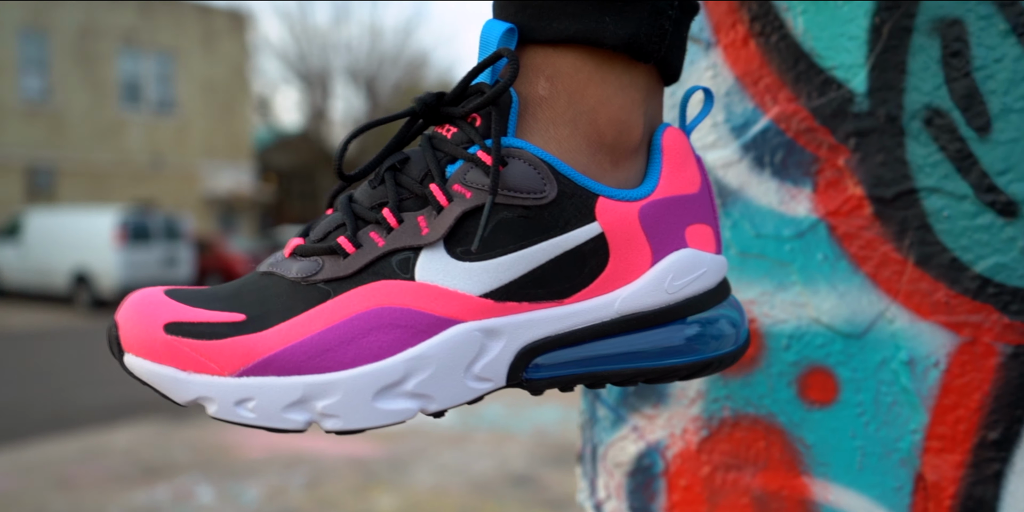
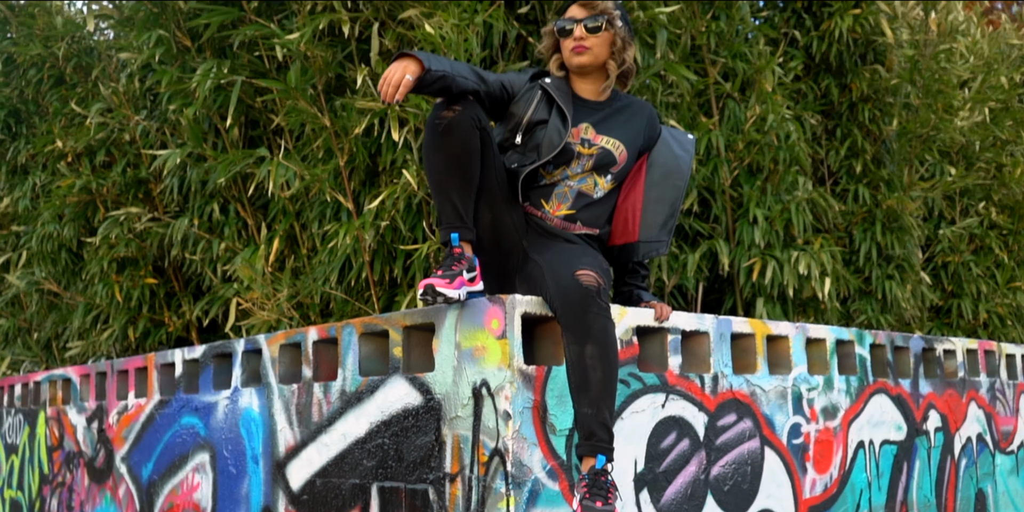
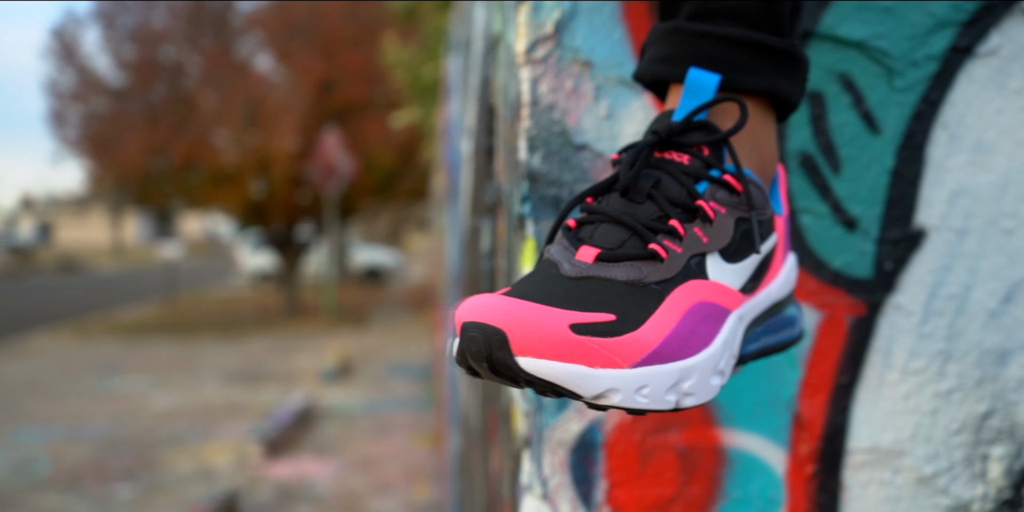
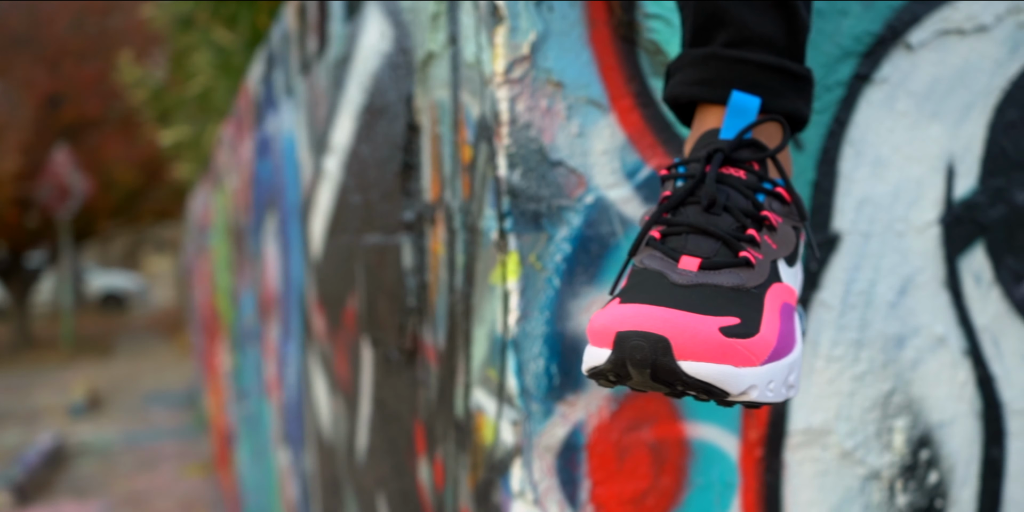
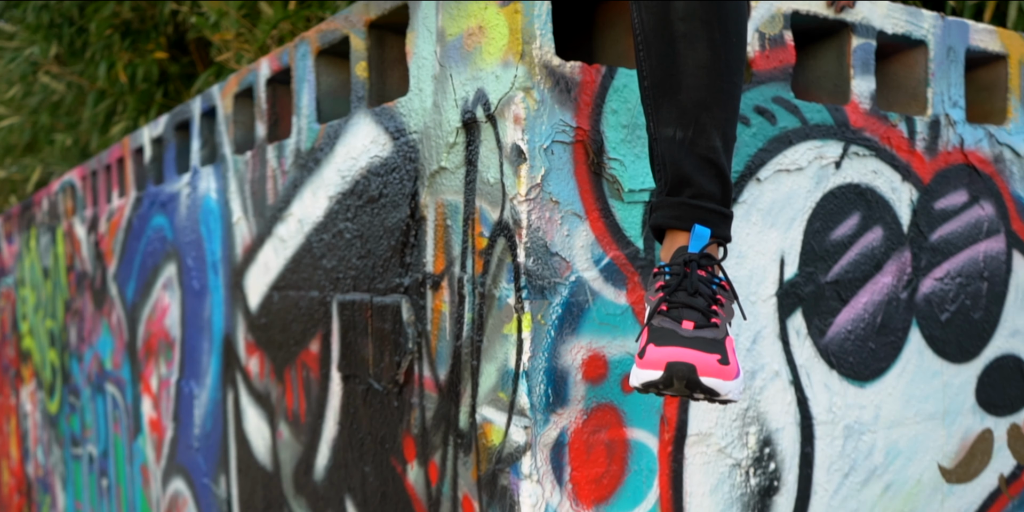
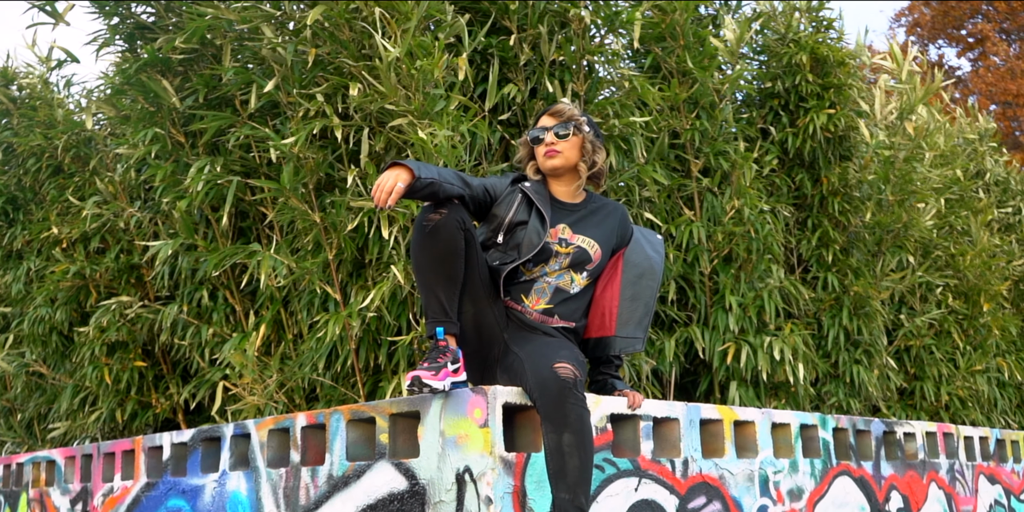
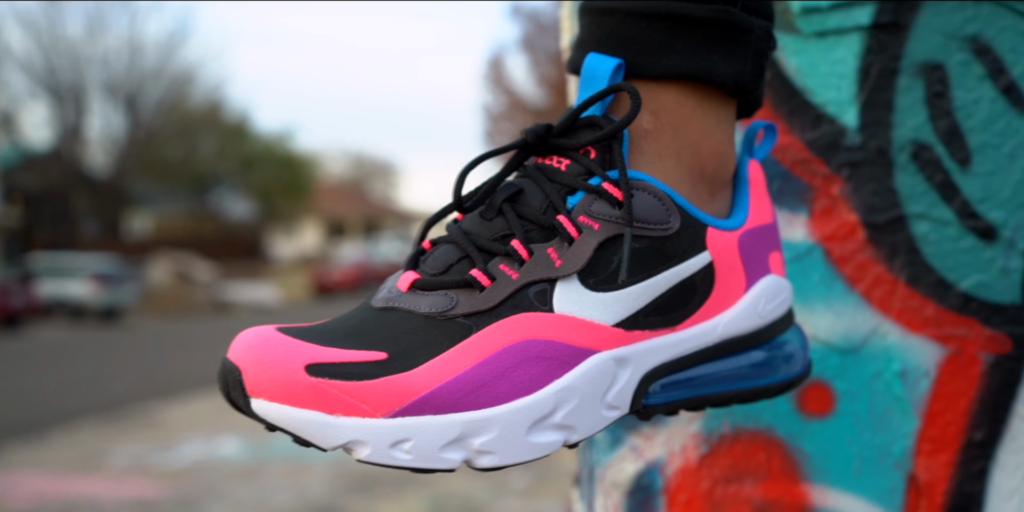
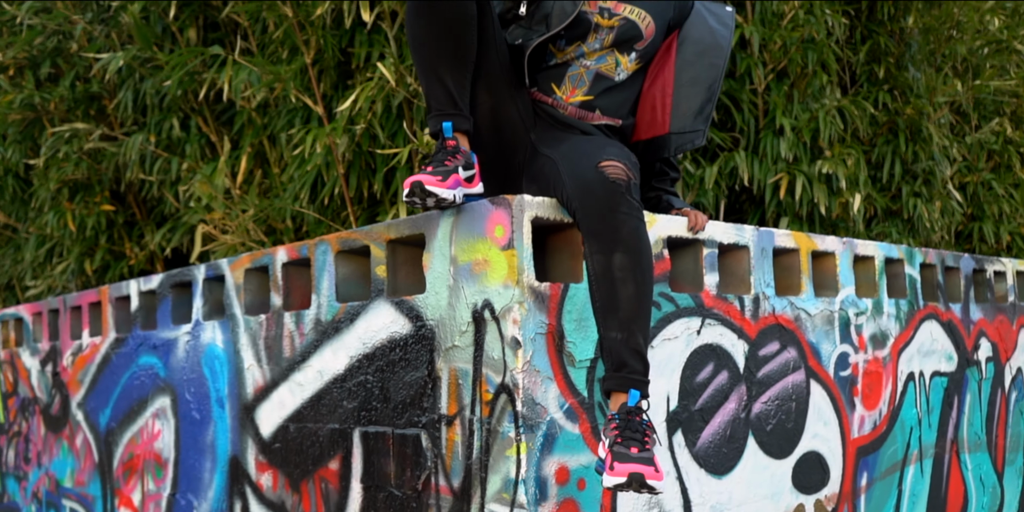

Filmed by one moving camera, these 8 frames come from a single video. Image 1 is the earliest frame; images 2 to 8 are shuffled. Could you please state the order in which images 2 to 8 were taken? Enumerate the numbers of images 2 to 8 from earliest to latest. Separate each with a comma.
7, 3, 4, 5, 8, 2, 6
